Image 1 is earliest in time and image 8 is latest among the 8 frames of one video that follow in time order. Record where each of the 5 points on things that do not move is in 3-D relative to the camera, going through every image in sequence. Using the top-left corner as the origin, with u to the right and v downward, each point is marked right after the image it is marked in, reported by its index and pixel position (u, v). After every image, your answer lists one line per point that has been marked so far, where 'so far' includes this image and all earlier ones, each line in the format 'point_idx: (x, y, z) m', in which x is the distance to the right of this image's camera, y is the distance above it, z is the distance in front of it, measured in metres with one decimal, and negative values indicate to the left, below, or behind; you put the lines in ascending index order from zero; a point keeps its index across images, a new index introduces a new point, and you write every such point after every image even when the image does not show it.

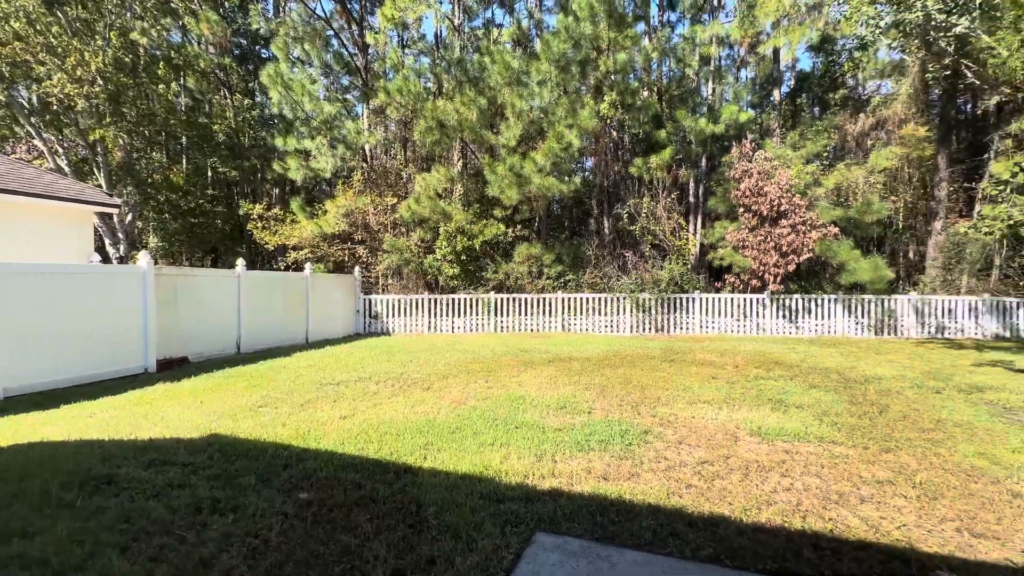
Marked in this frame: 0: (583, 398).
0: (+1.0, -1.6, +6.4) m
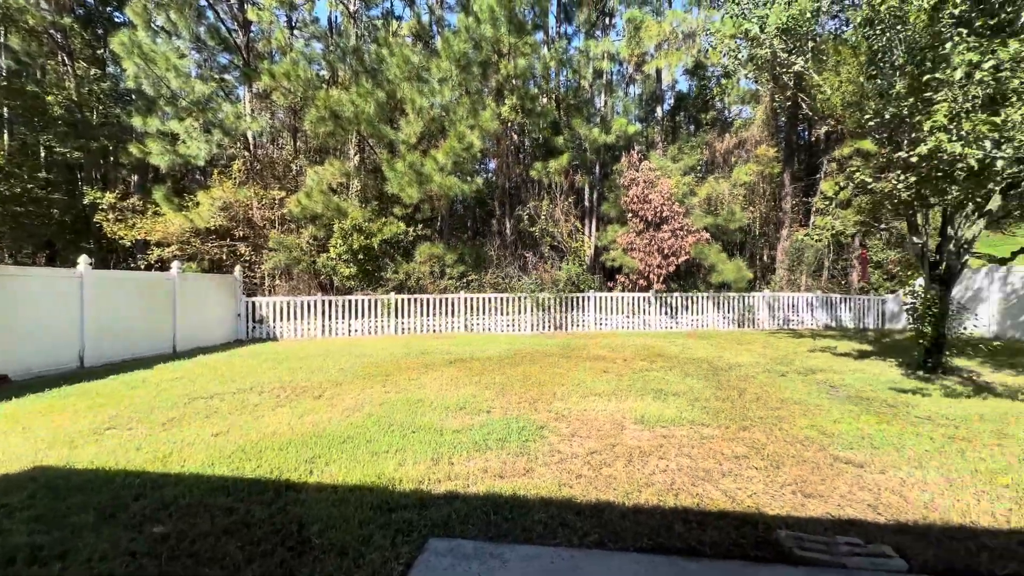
0: (-0.4, -1.6, +6.5) m
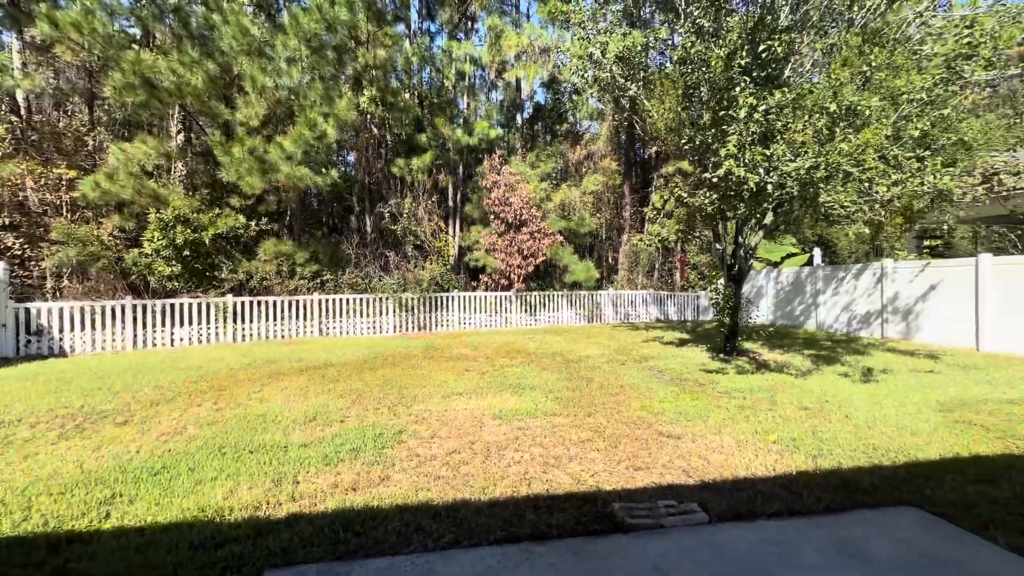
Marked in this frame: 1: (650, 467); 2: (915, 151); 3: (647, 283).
0: (-2.4, -1.6, +6.0) m
1: (+1.3, -1.6, +4.1) m
2: (+5.7, +1.9, +6.3) m
3: (+6.0, +0.2, +20.0) m
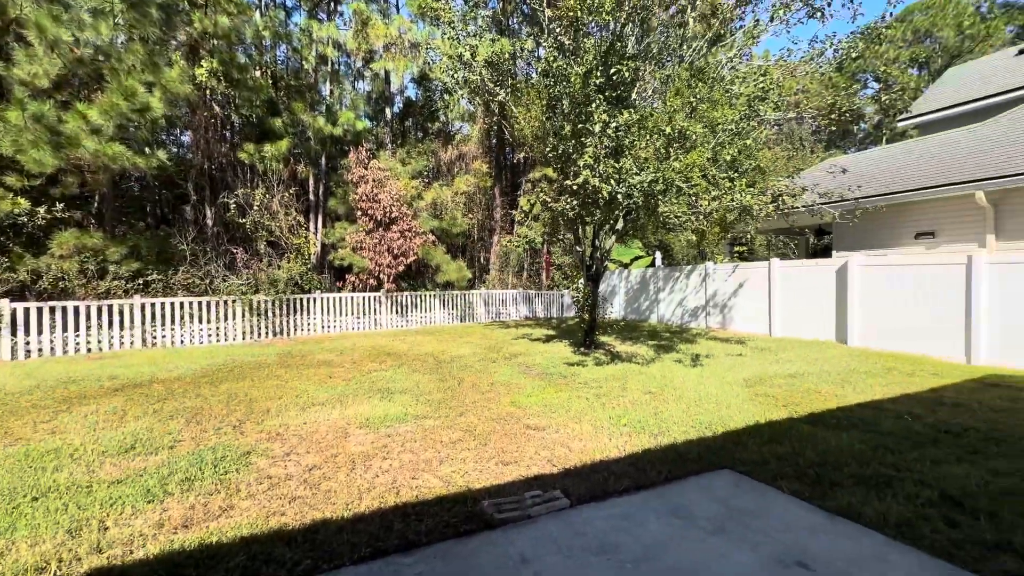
0: (-4.0, -1.6, +5.1) m
1: (+0.1, -1.6, +4.2) m
2: (+3.7, +2.0, +7.6) m
3: (+0.2, +0.3, +20.8) m
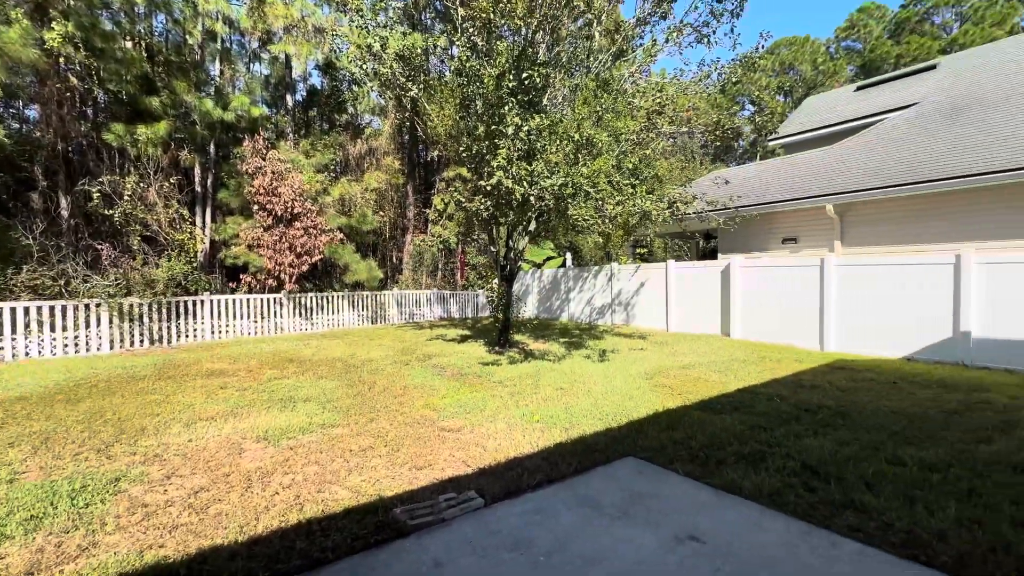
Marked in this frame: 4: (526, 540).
0: (-4.9, -1.6, +4.3) m
1: (-0.7, -1.6, +4.2) m
2: (+2.2, +2.0, +8.2) m
3: (-3.7, +0.2, +20.5) m
4: (+0.1, -1.6, +2.9) m
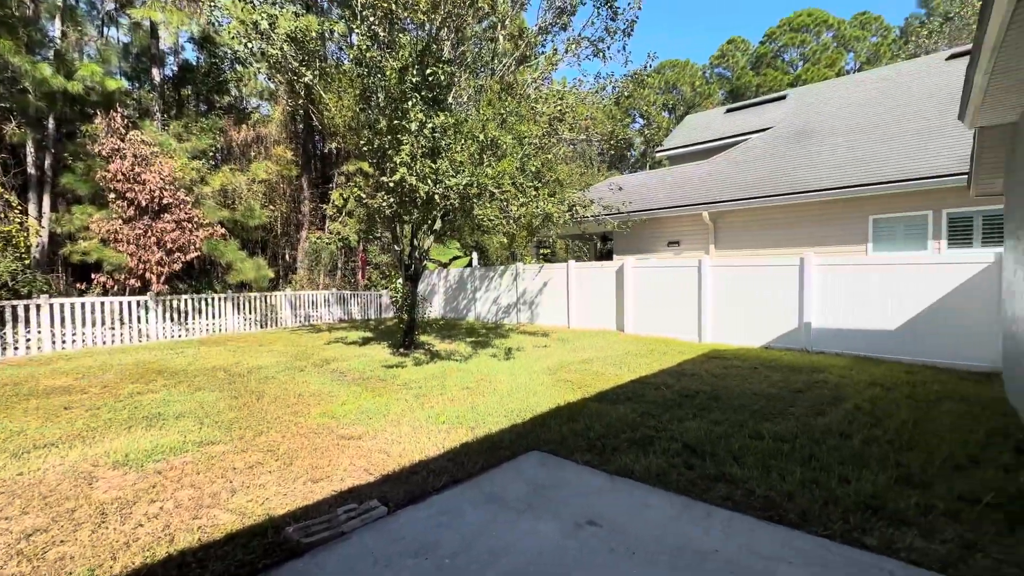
0: (-5.7, -1.7, +3.2) m
1: (-1.6, -1.6, +3.9) m
2: (+0.4, +2.0, +8.4) m
3: (-7.9, +0.2, +19.2) m
4: (-0.5, -1.6, +2.9) m
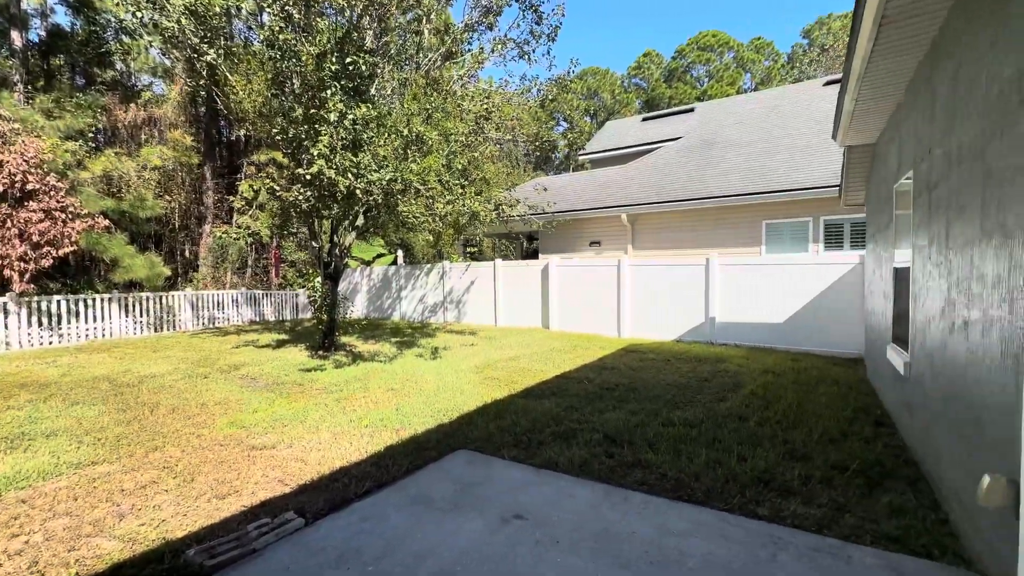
0: (-6.1, -1.7, +2.2) m
1: (-2.2, -1.6, +3.6) m
2: (-1.0, +2.0, +8.4) m
3: (-10.9, +0.3, +17.7) m
4: (-1.0, -1.6, +2.8) m
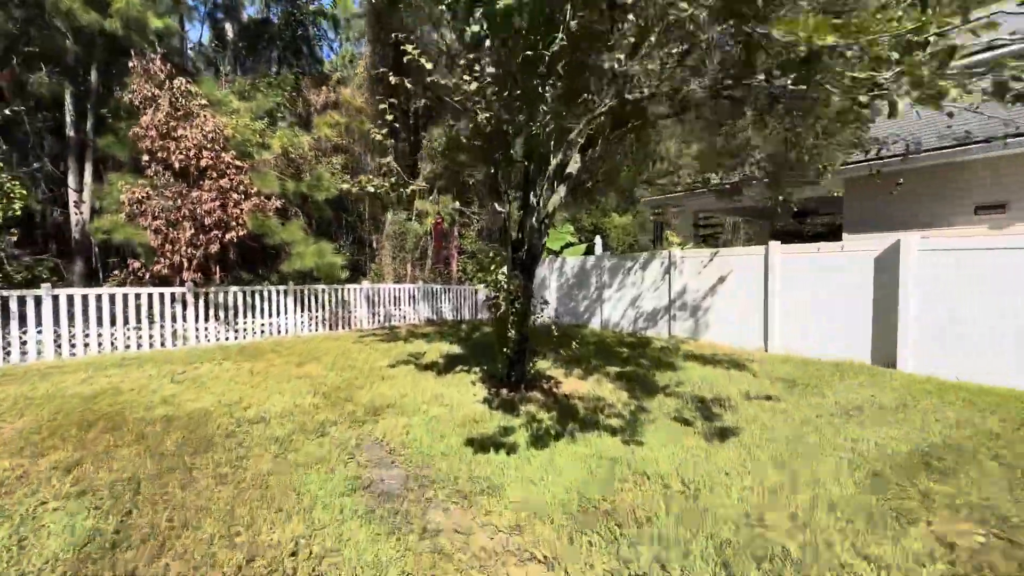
0: (-4.7, -1.6, -0.3) m
1: (-0.5, -1.6, -0.4) m
2: (+2.4, +2.0, +3.5) m
3: (-3.4, +0.5, +15.9) m
4: (+0.3, -1.7, -1.7) m
